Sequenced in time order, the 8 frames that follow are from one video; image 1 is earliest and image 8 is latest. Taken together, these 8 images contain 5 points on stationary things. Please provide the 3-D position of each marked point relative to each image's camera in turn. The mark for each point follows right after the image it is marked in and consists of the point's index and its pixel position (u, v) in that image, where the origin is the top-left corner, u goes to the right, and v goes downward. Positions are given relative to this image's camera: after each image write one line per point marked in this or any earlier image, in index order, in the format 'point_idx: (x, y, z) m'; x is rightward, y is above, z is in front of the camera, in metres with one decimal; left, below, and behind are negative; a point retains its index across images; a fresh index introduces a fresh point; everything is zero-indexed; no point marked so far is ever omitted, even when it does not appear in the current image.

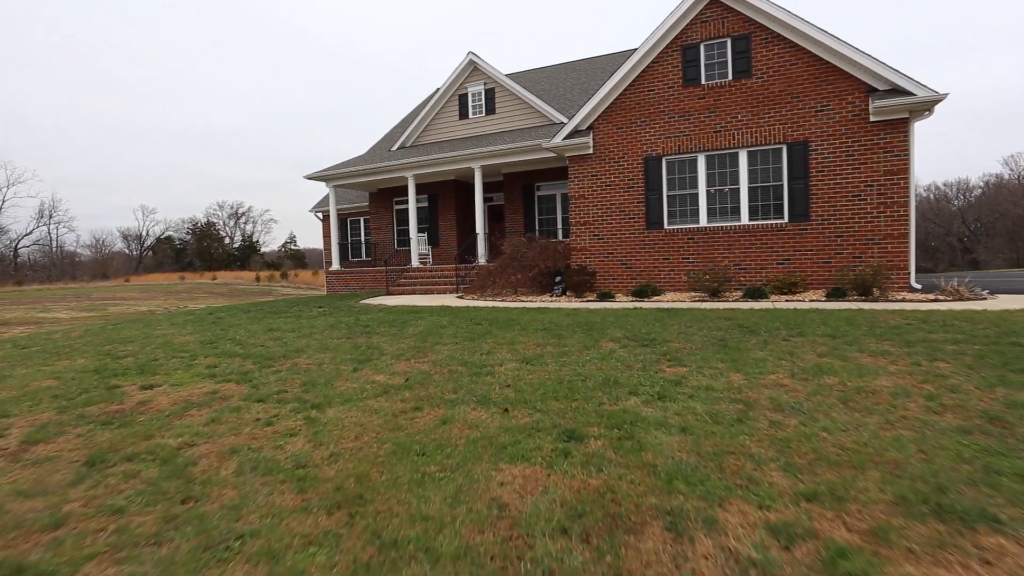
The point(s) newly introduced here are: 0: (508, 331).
0: (-0.1, -0.6, +7.2) m
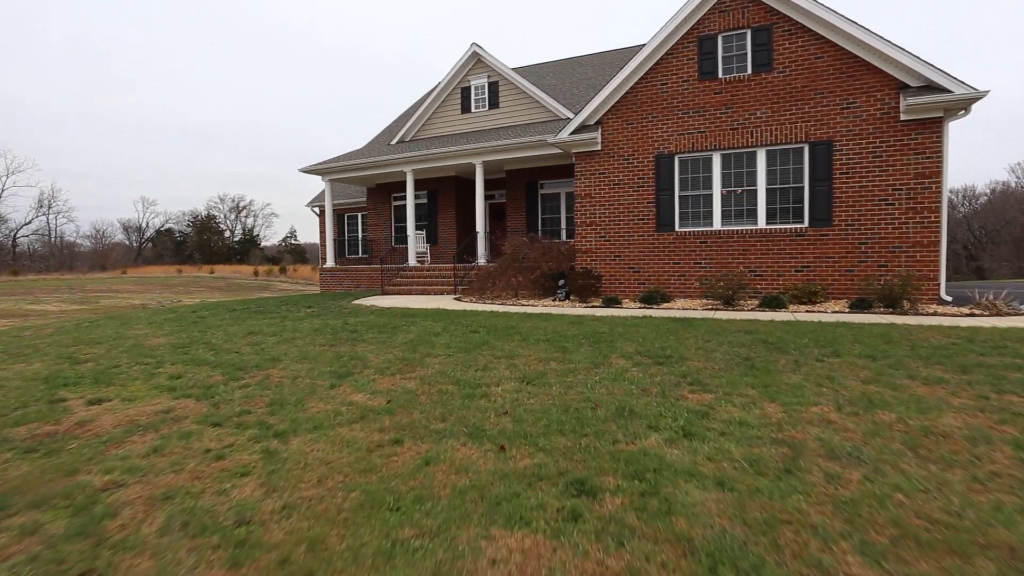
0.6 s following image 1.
0: (-0.1, -0.7, +6.5) m
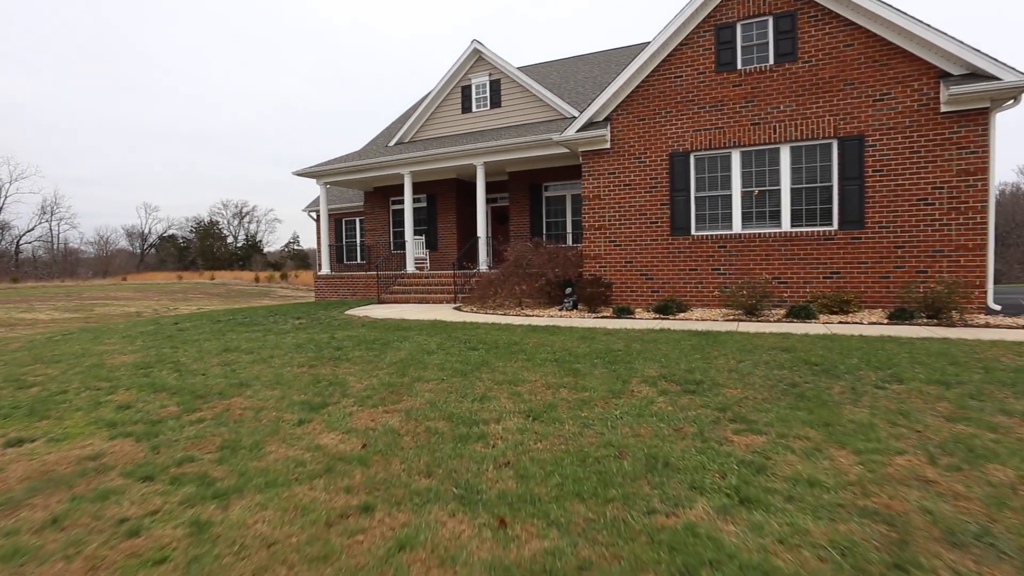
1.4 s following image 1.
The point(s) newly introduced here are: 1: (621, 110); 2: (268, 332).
0: (0.0, -0.8, +5.7) m
1: (+2.2, +3.6, +10.7) m
2: (-4.2, -0.8, +9.1) m
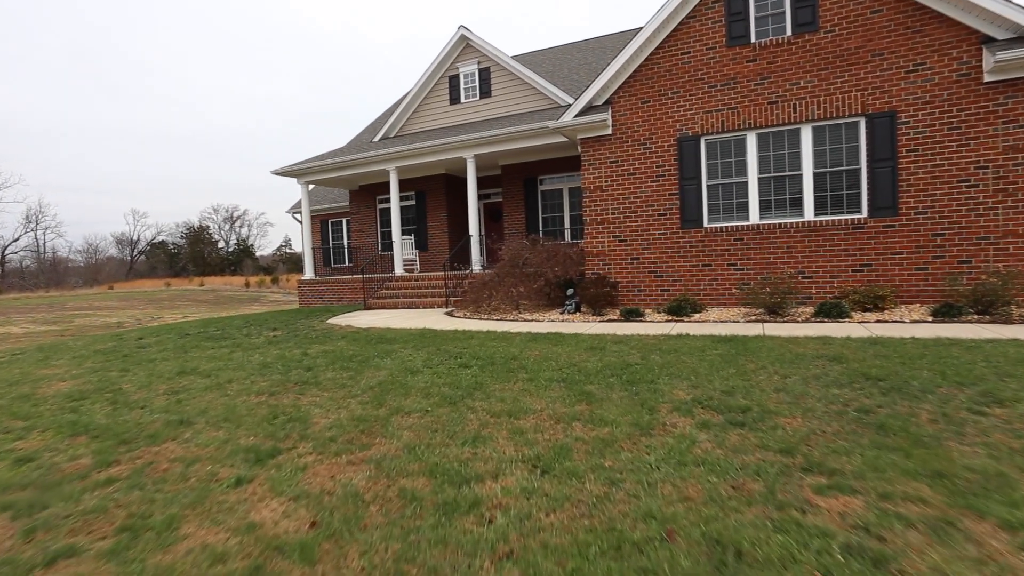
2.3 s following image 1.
0: (0.0, -0.9, +4.8) m
1: (+2.1, +3.7, +9.8) m
2: (-4.2, -0.9, +8.1) m
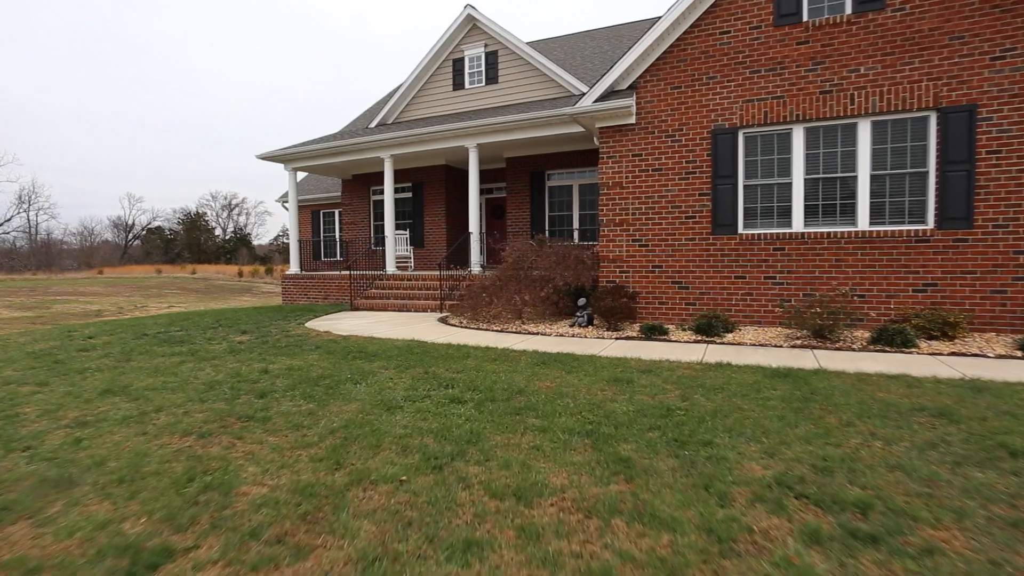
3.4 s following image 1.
0: (0.0, -1.0, +3.6) m
1: (+2.3, +3.5, +8.6) m
2: (-4.2, -0.9, +6.9) m
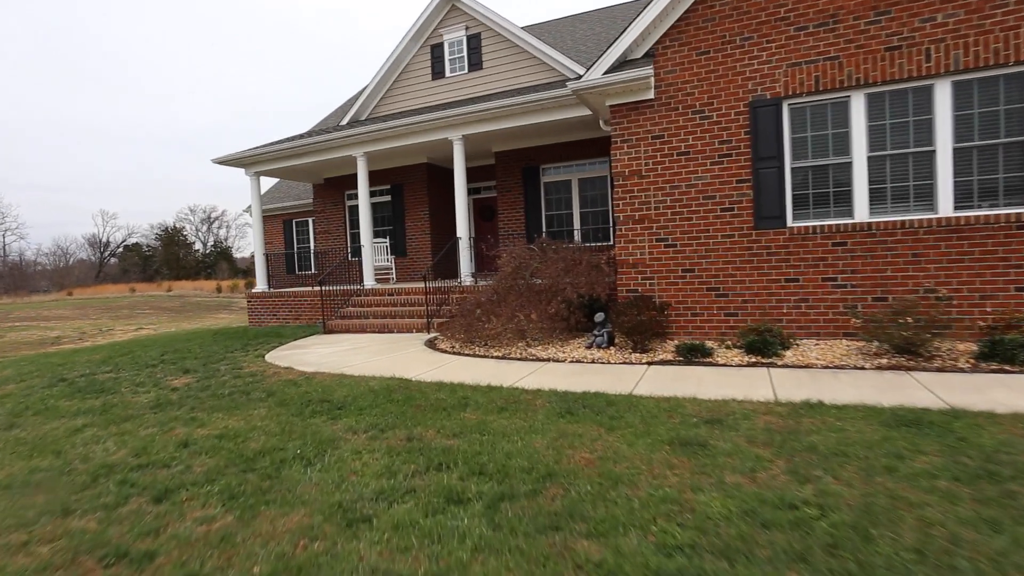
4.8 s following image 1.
0: (+0.2, -1.2, +2.0) m
1: (+2.1, +3.3, +7.1) m
2: (-4.1, -1.3, +5.2) m
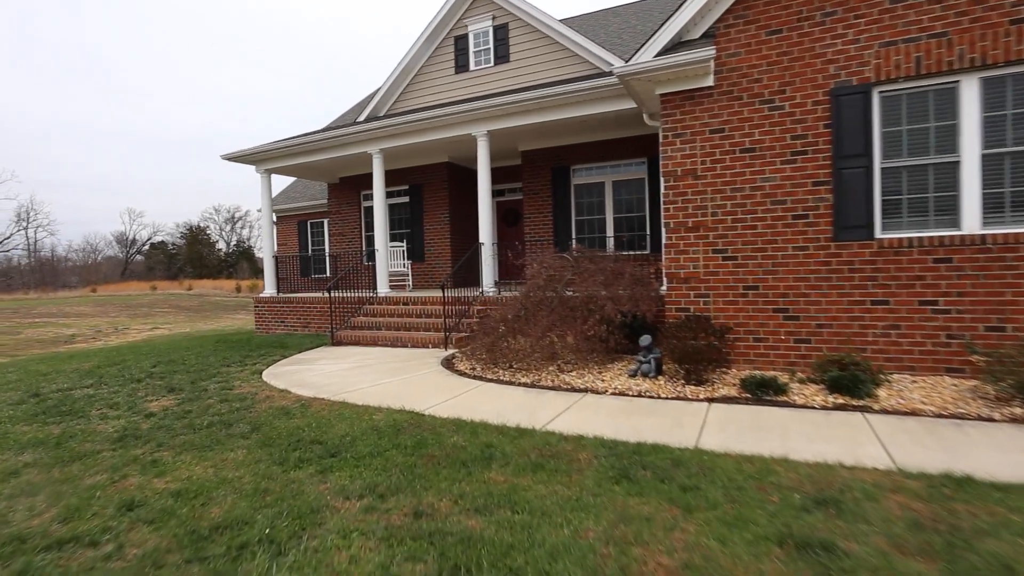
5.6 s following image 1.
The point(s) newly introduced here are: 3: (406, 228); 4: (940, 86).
0: (+0.4, -1.3, +1.0) m
1: (+2.6, +3.1, +6.1) m
2: (-3.8, -1.3, +4.3) m
3: (-2.6, +1.5, +13.1) m
4: (+4.3, +2.0, +5.3) m
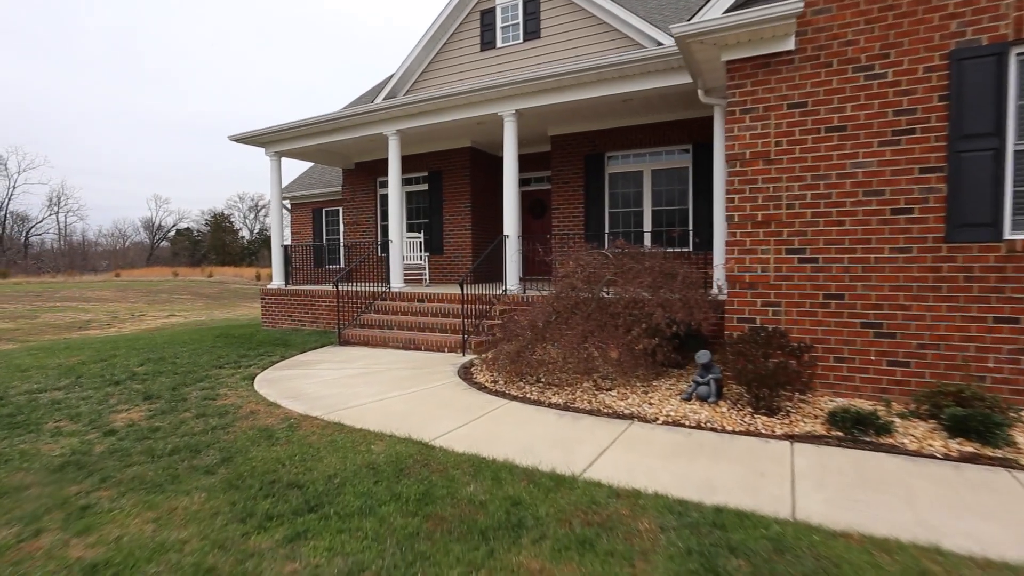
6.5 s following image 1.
0: (+0.4, -1.4, 0.0) m
1: (+2.9, +3.0, +4.9) m
2: (-3.6, -1.3, +3.5) m
3: (-2.0, +1.6, +12.1) m
4: (+4.7, +1.9, +4.1) m
